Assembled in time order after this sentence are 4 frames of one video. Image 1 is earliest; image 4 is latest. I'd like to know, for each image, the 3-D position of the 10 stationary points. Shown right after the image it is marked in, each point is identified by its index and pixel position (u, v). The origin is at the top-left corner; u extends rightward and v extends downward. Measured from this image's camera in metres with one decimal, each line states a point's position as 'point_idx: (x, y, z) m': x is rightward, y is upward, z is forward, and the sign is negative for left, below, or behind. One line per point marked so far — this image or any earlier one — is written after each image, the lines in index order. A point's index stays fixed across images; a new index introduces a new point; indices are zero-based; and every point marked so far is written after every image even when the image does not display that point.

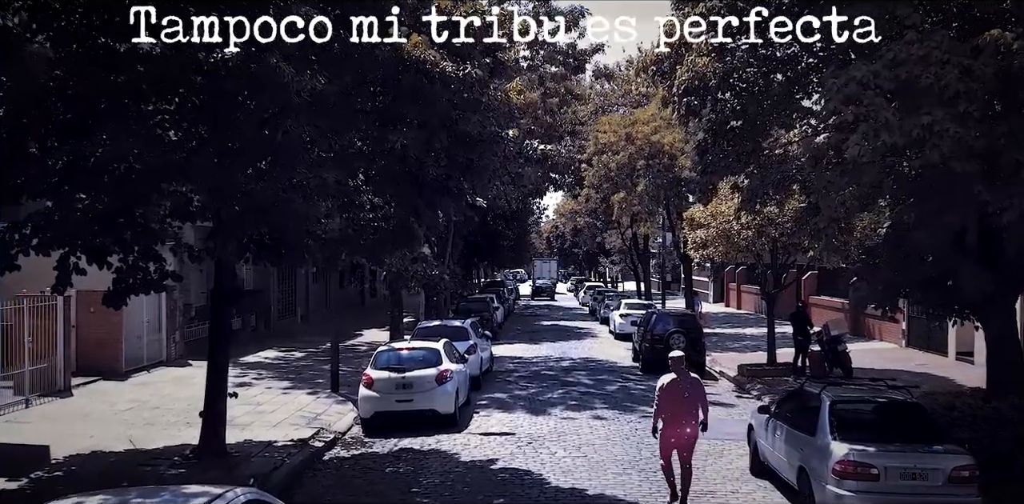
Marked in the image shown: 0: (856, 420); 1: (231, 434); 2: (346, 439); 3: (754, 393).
0: (+3.7, -1.8, +9.8) m
1: (-4.3, -2.8, +14.0) m
2: (-2.6, -3.0, +14.7) m
3: (+5.1, -2.9, +19.3) m
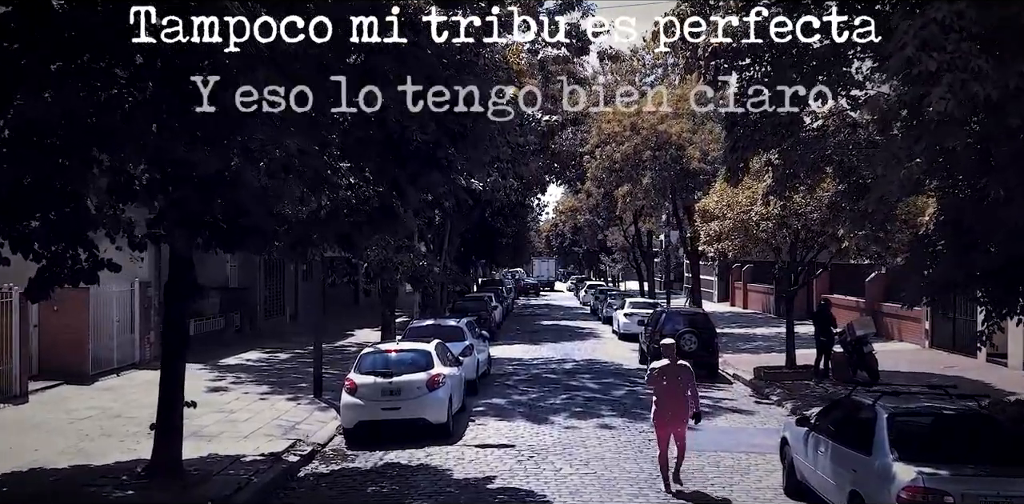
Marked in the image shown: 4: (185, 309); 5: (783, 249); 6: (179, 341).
0: (+3.7, -1.7, +8.3) m
1: (-4.3, -2.6, +12.5) m
2: (-2.6, -2.8, +13.2) m
3: (+5.1, -2.8, +17.8) m
4: (-3.7, -0.7, +10.5) m
5: (+5.4, 0.0, +18.4) m
6: (-3.8, -1.0, +10.4) m
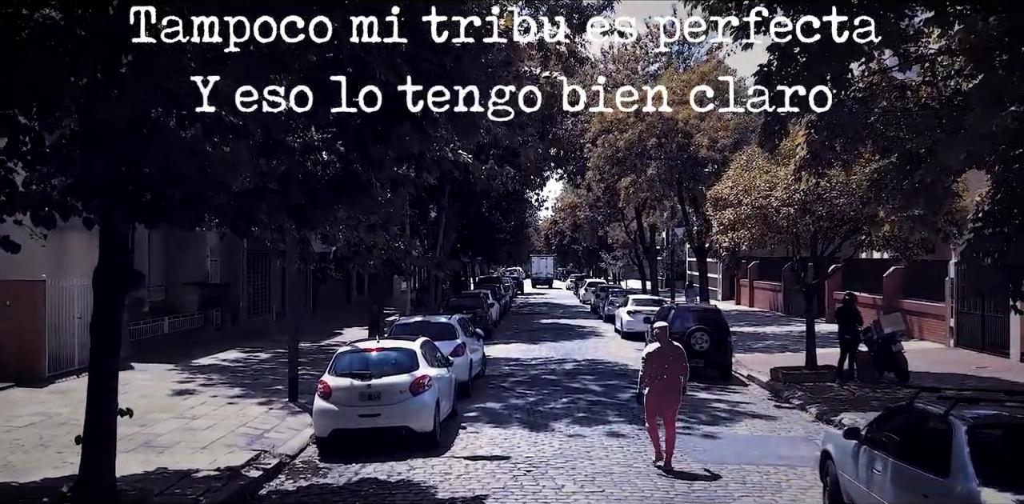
0: (+3.6, -1.5, +6.7) m
1: (-4.4, -2.5, +10.9) m
2: (-2.7, -2.7, +11.5) m
3: (+5.0, -2.6, +16.2) m
4: (-3.8, -0.5, +8.9) m
5: (+5.3, +0.2, +16.8) m
6: (-3.8, -0.8, +8.8) m
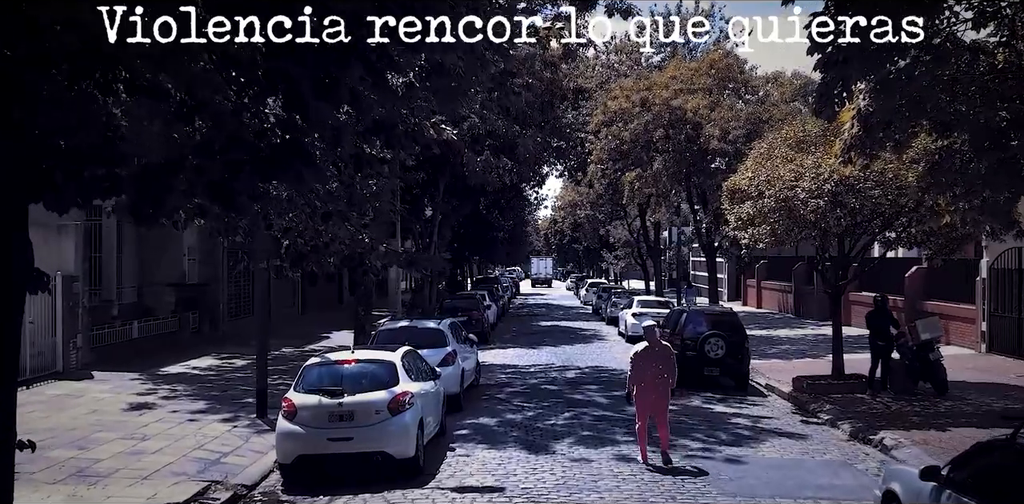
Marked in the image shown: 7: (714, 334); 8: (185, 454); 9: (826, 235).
0: (+3.6, -1.4, +5.0) m
1: (-4.4, -2.4, +9.2) m
2: (-2.8, -2.6, +9.9) m
3: (+4.9, -2.6, +14.5) m
4: (-3.8, -0.4, +7.2) m
5: (+5.3, +0.3, +15.2) m
6: (-3.9, -0.8, +7.1) m
7: (+3.9, -1.6, +17.8) m
8: (-4.0, -2.4, +11.2) m
9: (+5.1, +0.3, +15.1) m
